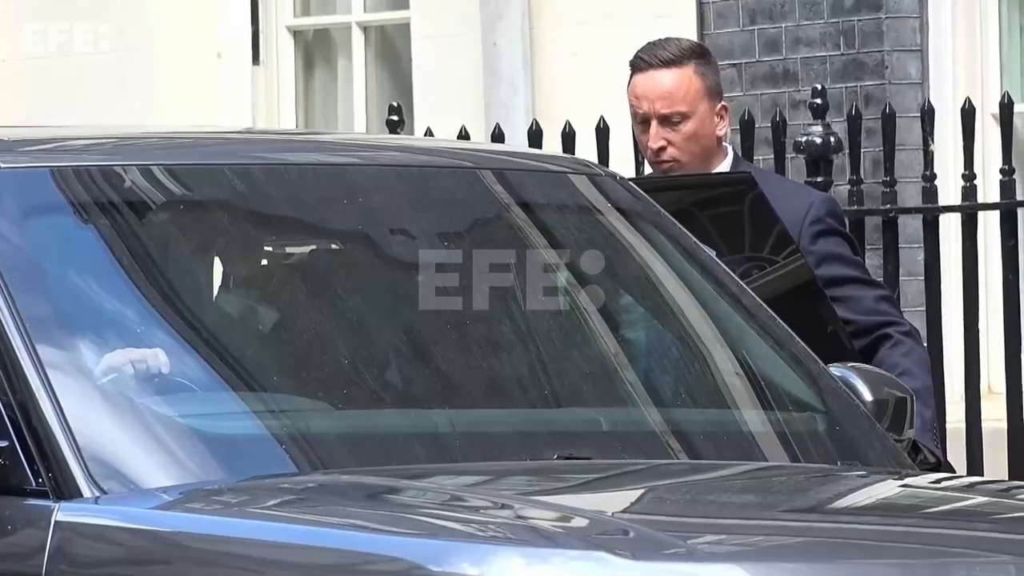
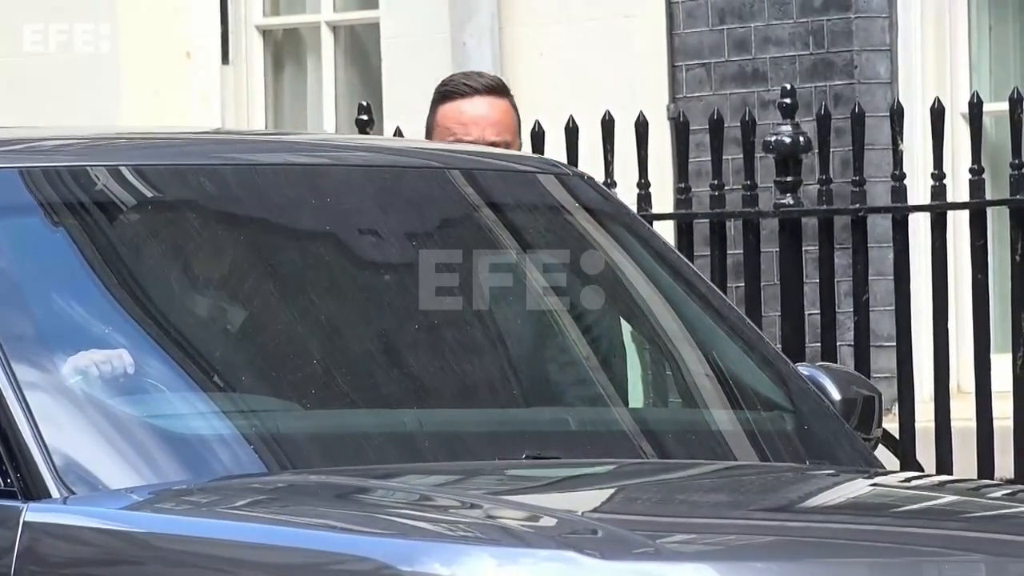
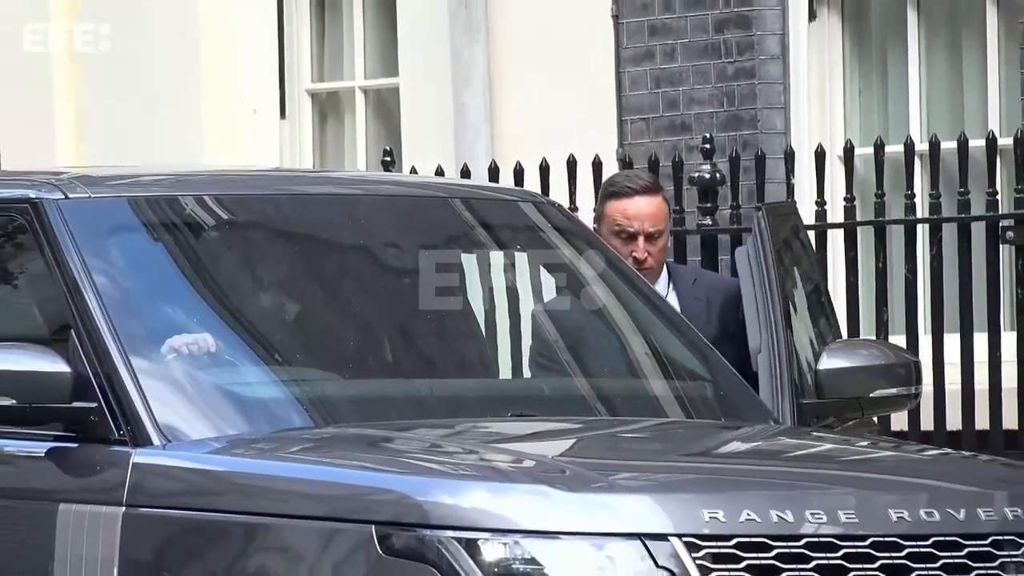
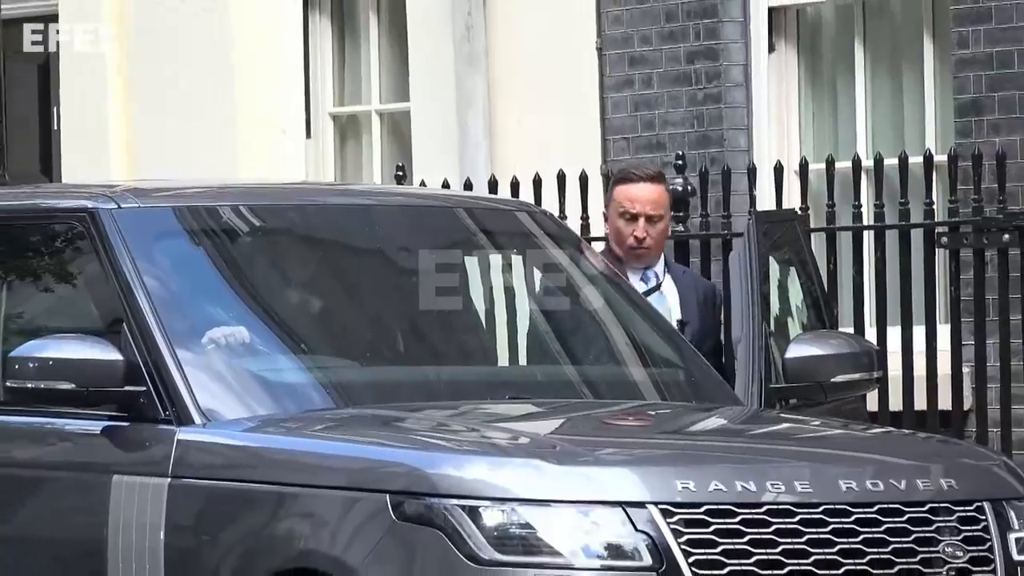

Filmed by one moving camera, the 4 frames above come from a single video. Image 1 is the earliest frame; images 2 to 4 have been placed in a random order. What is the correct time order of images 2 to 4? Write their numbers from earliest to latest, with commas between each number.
2, 3, 4
